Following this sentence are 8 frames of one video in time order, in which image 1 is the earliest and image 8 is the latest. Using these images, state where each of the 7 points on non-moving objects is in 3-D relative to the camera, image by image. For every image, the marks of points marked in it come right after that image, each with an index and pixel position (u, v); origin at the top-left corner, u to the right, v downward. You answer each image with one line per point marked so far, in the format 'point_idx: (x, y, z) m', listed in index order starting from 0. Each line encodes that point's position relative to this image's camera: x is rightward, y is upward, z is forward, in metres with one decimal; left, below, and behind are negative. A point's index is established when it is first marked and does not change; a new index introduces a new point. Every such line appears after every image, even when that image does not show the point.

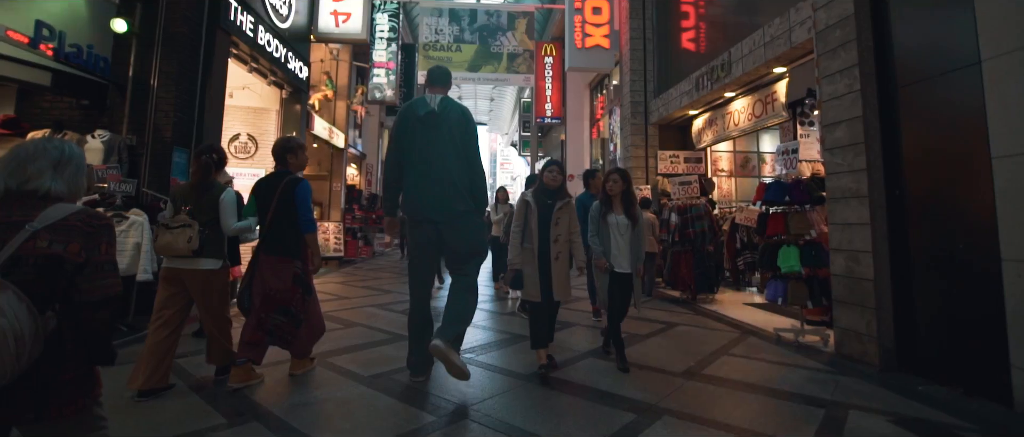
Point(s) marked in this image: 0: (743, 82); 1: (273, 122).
0: (+3.0, +1.8, +6.2) m
1: (-4.0, +1.6, +8.1) m
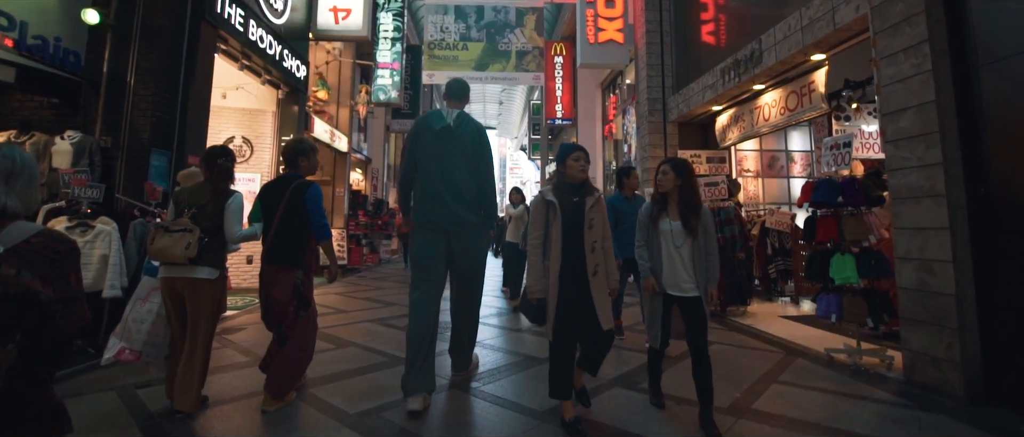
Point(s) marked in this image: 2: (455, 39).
0: (+3.1, +1.7, +5.6) m
1: (-3.9, +1.5, +7.7) m
2: (-1.3, +4.0, +10.6) m
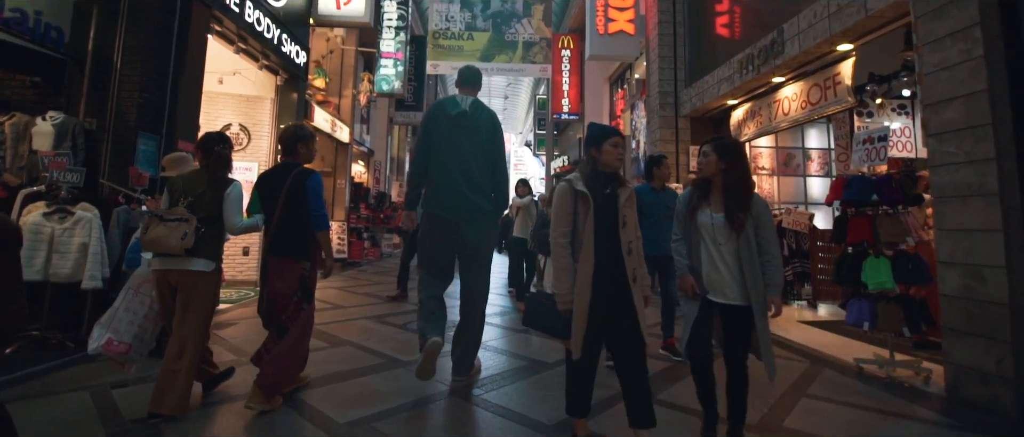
0: (+3.2, +1.7, +5.4) m
1: (-3.8, +1.7, +7.4) m
2: (-1.1, +4.1, +10.4) m
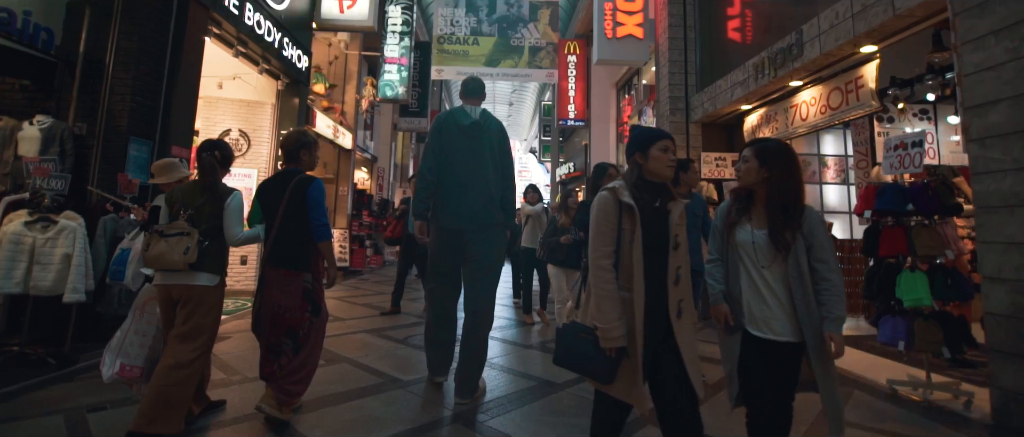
0: (+3.2, +1.6, +5.1) m
1: (-3.7, +1.5, +7.3) m
2: (-1.0, +3.9, +10.2) m
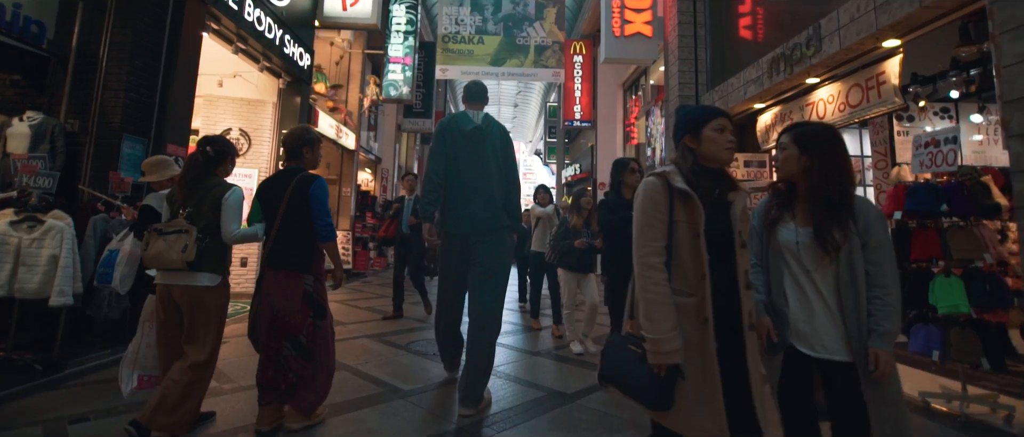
0: (+3.3, +1.6, +4.9) m
1: (-3.6, +1.5, +7.1) m
2: (-0.9, +3.9, +10.1) m
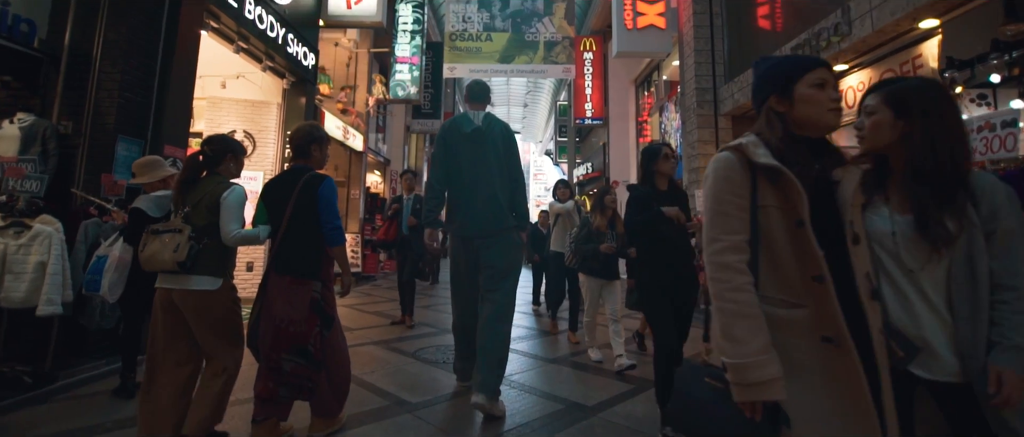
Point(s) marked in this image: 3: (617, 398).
0: (+3.4, +1.6, +4.6) m
1: (-3.4, +1.5, +7.0) m
2: (-0.7, +3.9, +9.9) m
3: (+0.6, -1.1, +3.0) m
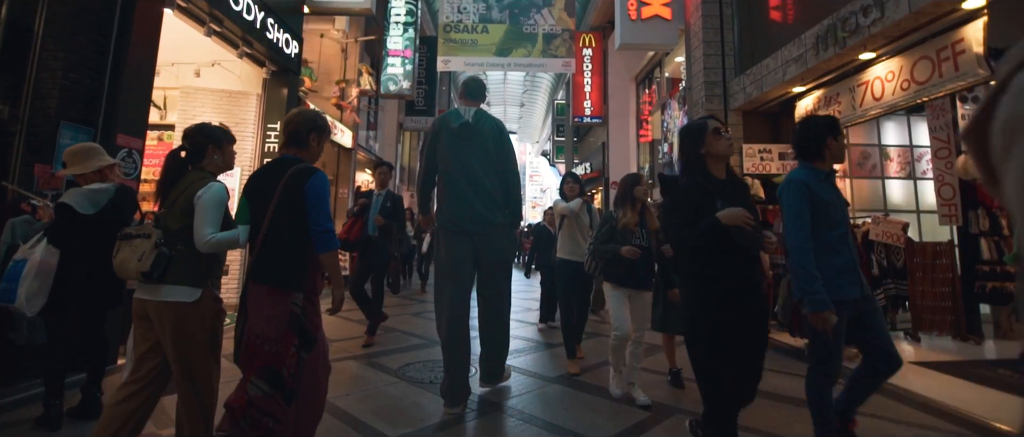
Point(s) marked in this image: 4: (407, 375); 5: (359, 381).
0: (+3.4, +1.6, +4.2) m
1: (-3.5, +1.5, +6.5) m
2: (-0.8, +3.9, +9.4) m
3: (+0.6, -1.1, +2.5) m
4: (-0.8, -1.1, +3.5) m
5: (-1.1, -1.1, +3.3) m
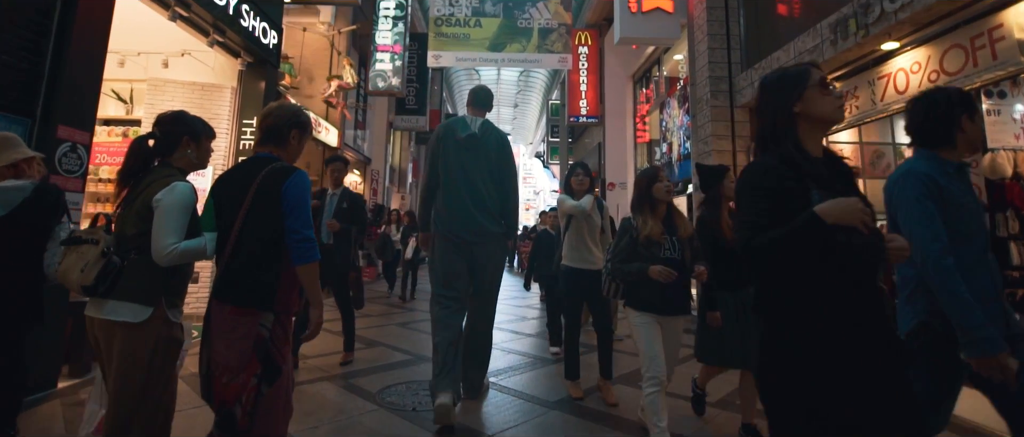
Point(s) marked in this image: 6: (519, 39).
0: (+3.3, +1.6, +3.9) m
1: (-3.5, +1.5, +6.0) m
2: (-0.9, +3.8, +9.0) m
3: (+0.6, -1.1, +2.1) m
4: (-0.8, -1.1, +3.0) m
5: (-1.1, -1.1, +2.9) m
6: (+0.1, +3.3, +9.0) m
